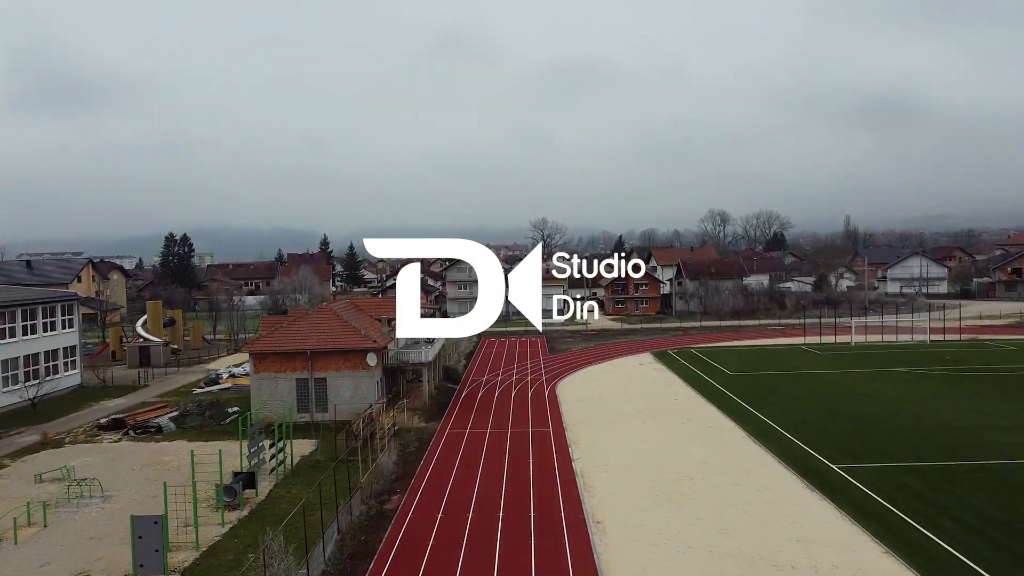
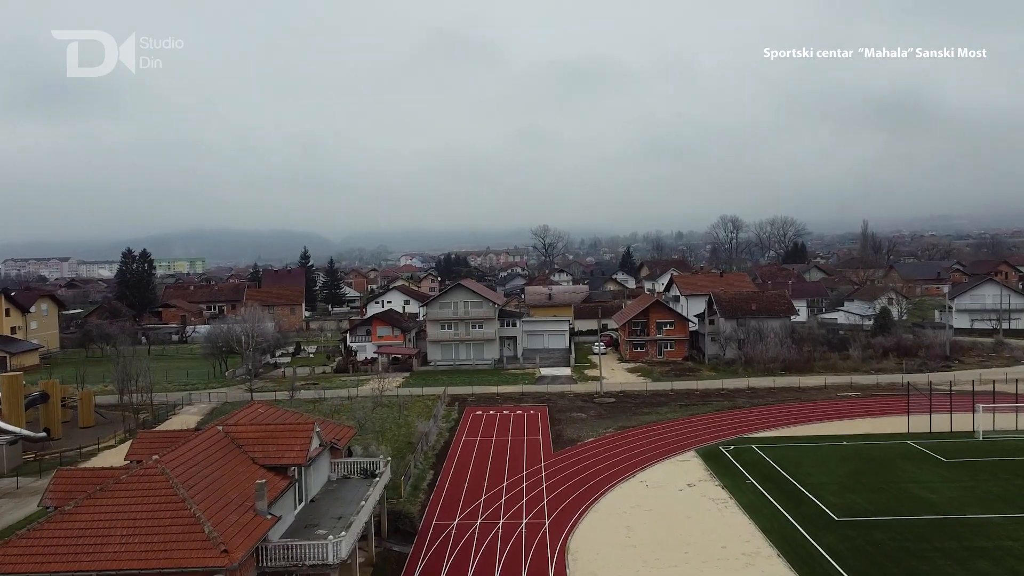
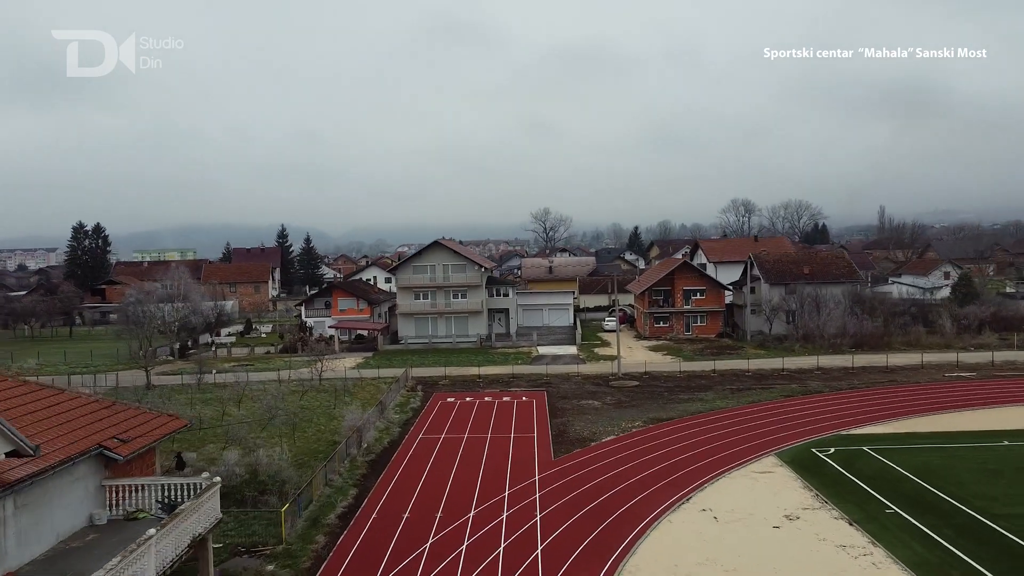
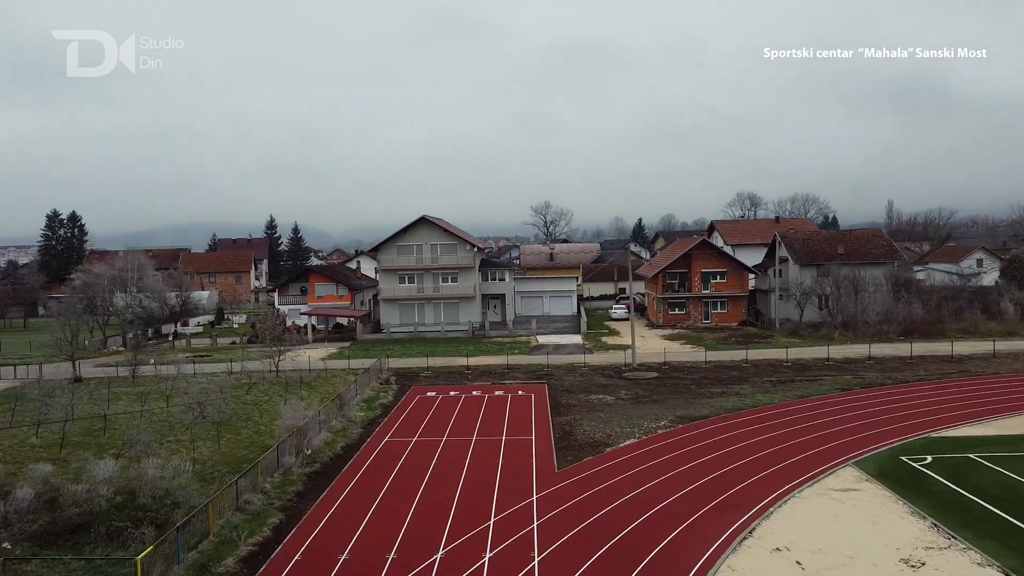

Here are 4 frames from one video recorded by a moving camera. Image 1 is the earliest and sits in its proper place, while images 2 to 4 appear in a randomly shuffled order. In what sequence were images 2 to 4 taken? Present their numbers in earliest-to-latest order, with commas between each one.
2, 3, 4
